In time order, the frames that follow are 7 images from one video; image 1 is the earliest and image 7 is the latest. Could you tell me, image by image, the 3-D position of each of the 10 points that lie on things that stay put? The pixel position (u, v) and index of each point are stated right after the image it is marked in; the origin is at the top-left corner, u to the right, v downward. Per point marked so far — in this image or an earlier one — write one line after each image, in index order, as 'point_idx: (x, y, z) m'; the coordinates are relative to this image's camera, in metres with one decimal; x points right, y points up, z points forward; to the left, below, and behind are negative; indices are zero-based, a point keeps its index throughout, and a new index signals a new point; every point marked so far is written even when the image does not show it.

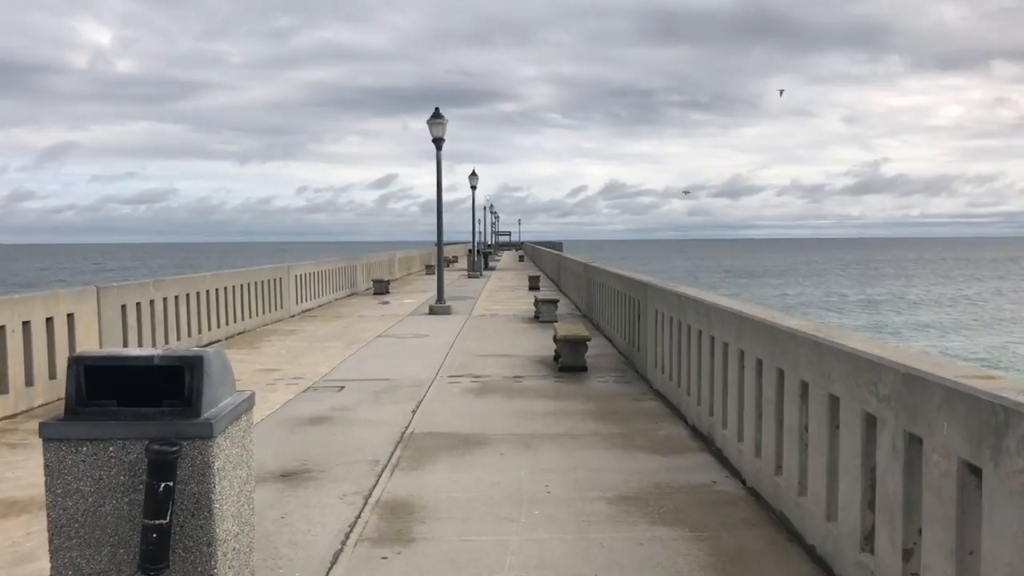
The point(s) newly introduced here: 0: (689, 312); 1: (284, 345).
0: (+1.6, -0.2, +8.5) m
1: (-3.6, -0.9, +14.7) m
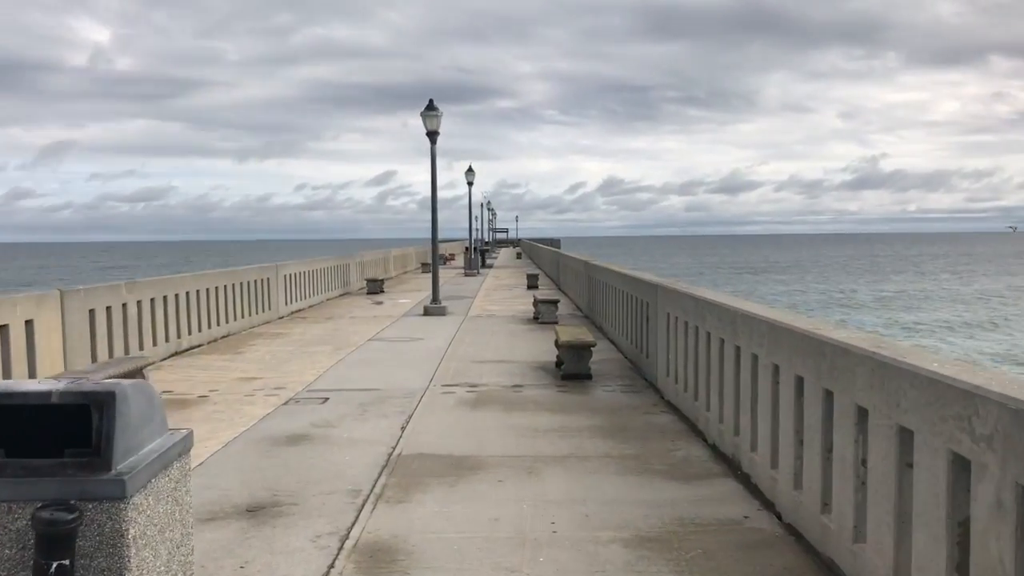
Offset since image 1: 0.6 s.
0: (+1.6, -0.2, +7.6) m
1: (-3.6, -0.9, +13.8) m
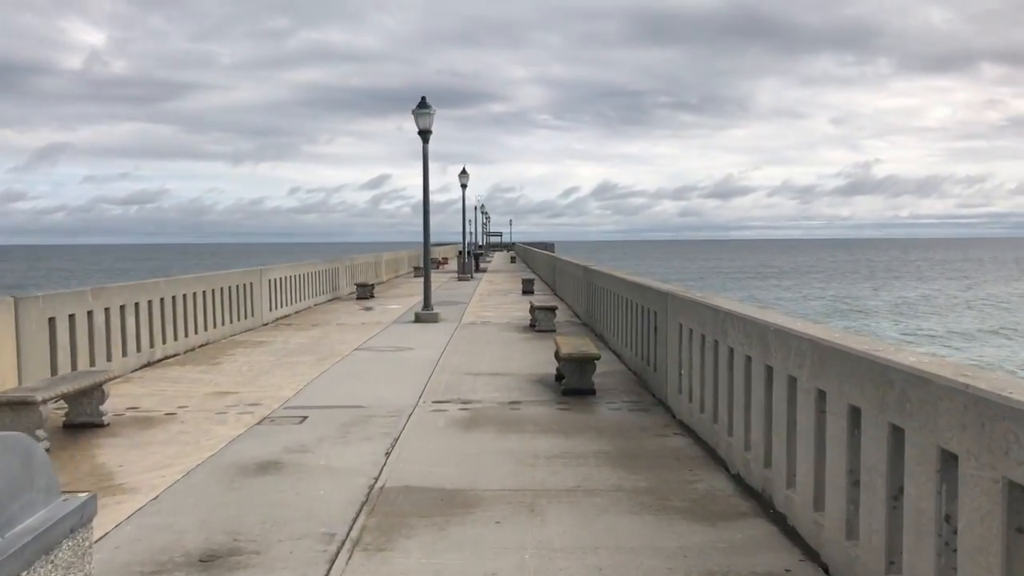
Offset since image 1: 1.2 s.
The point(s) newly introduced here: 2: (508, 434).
0: (+1.6, -0.3, +6.8) m
1: (-3.7, -1.0, +13.0) m
2: (0.0, -1.3, +8.0) m
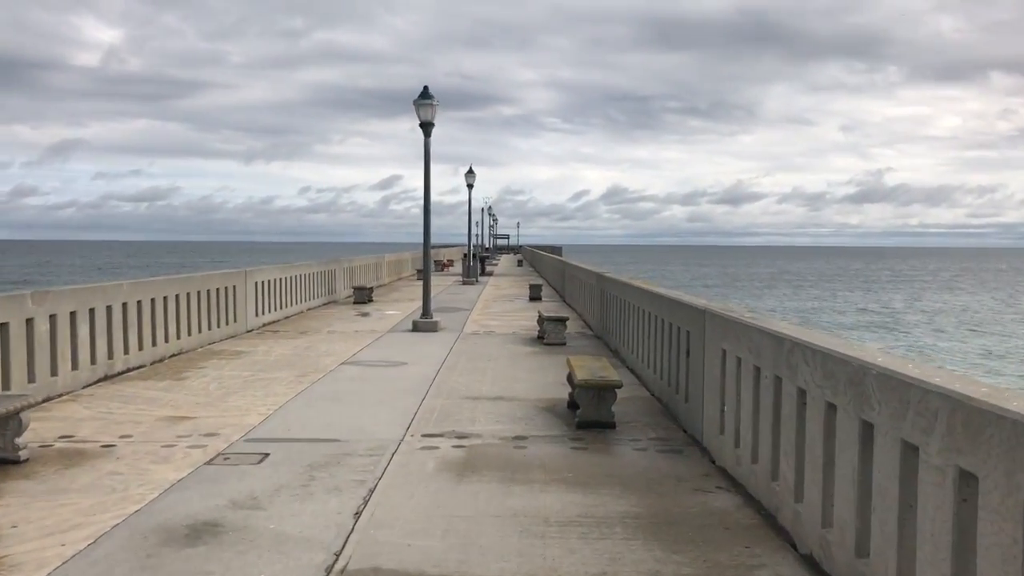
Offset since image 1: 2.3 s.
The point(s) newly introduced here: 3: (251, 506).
0: (+1.7, -0.4, +5.2) m
1: (-3.6, -1.1, +11.4) m
2: (0.0, -1.4, +6.5) m
3: (-1.7, -1.4, +5.9) m
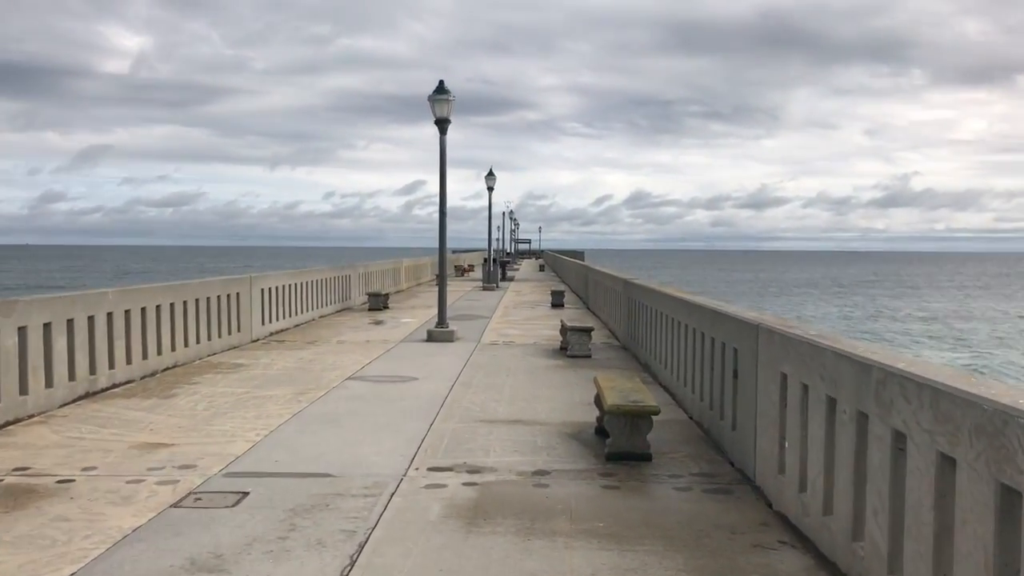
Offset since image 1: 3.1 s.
0: (+1.7, -0.5, +4.1) m
1: (-3.4, -1.2, +10.4) m
2: (+0.1, -1.5, +5.4) m
3: (-1.6, -1.5, +4.9) m
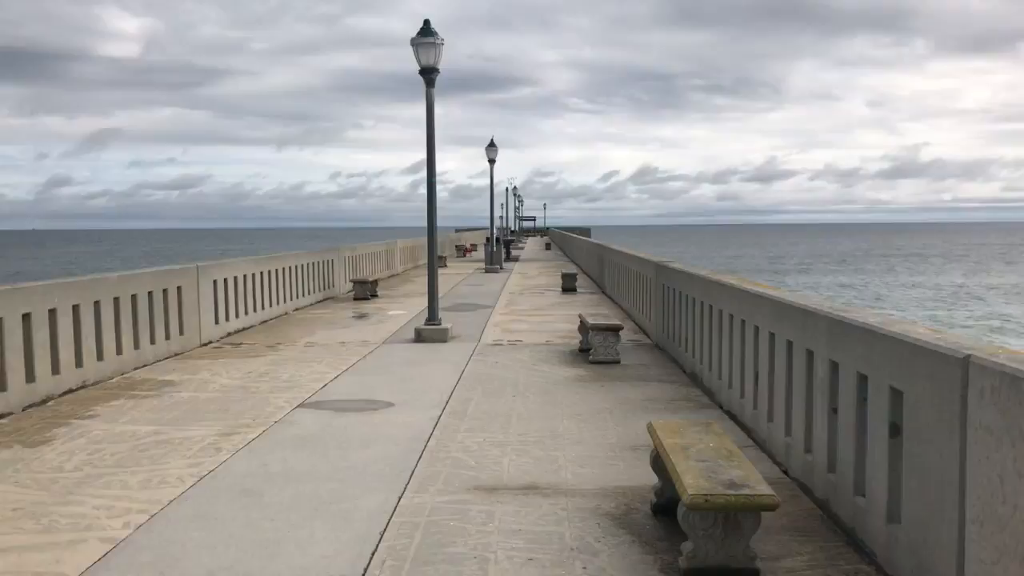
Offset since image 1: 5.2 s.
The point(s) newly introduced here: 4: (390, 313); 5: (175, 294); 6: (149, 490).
0: (+1.8, -0.6, +1.1) m
1: (-3.3, -1.2, +7.5) m
2: (+0.2, -1.5, +2.4) m
3: (-1.5, -1.6, +1.9) m
4: (-2.3, -0.5, +17.6) m
5: (-4.5, -0.1, +12.5) m
6: (-2.4, -1.3, +6.0) m
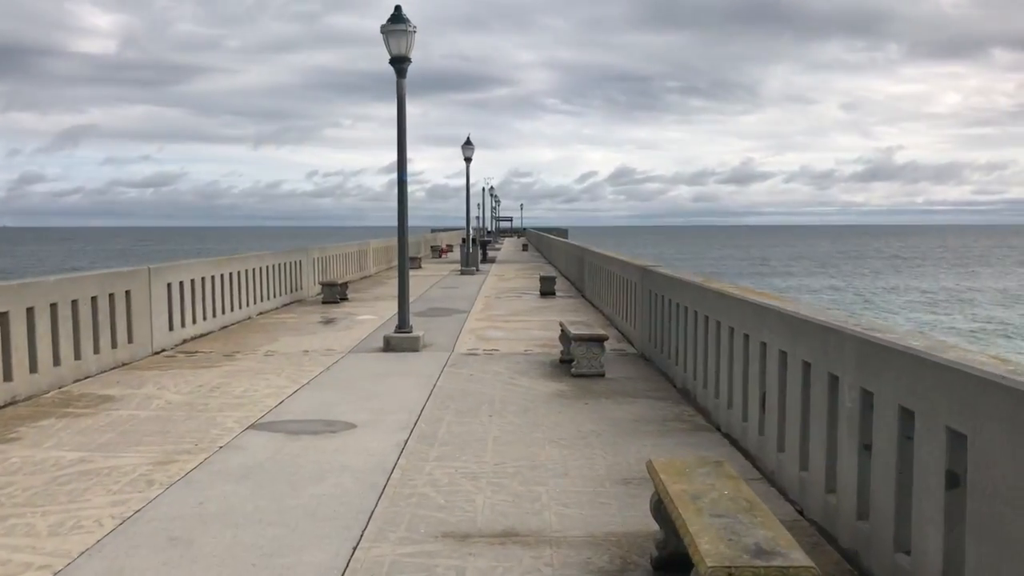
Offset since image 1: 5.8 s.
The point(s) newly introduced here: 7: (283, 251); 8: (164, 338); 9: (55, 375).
0: (+1.8, -0.7, +0.3) m
1: (-3.5, -1.2, +6.5) m
2: (+0.1, -1.6, +1.5) m
3: (-1.6, -1.6, +1.0) m
4: (-2.8, -0.5, +16.7) m
5: (-4.8, -0.1, +11.5) m
6: (-2.5, -1.3, +5.1) m
7: (-4.9, +0.8, +19.5) m
8: (-4.8, -0.7, +12.7) m
9: (-4.8, -0.9, +9.8) m
